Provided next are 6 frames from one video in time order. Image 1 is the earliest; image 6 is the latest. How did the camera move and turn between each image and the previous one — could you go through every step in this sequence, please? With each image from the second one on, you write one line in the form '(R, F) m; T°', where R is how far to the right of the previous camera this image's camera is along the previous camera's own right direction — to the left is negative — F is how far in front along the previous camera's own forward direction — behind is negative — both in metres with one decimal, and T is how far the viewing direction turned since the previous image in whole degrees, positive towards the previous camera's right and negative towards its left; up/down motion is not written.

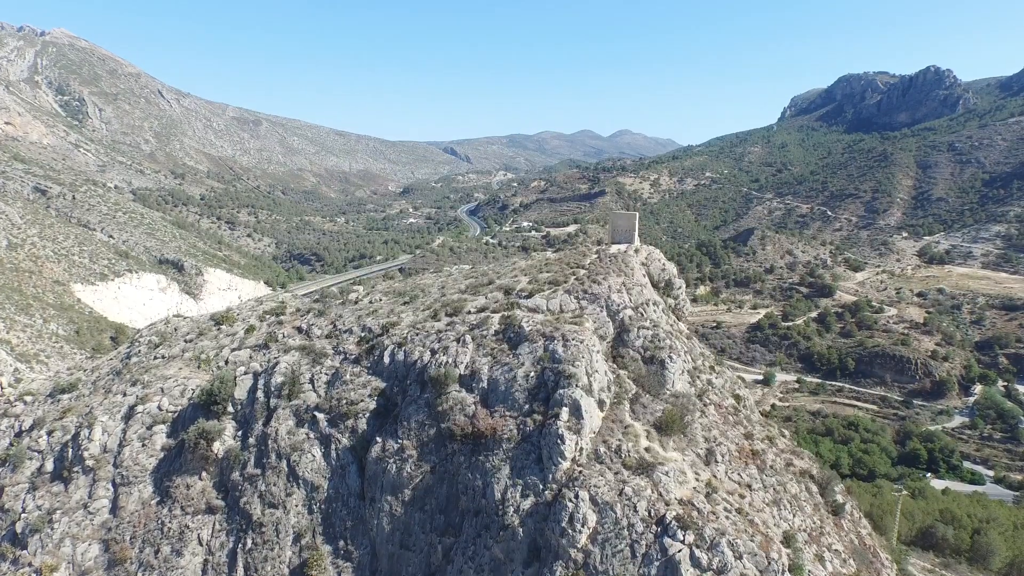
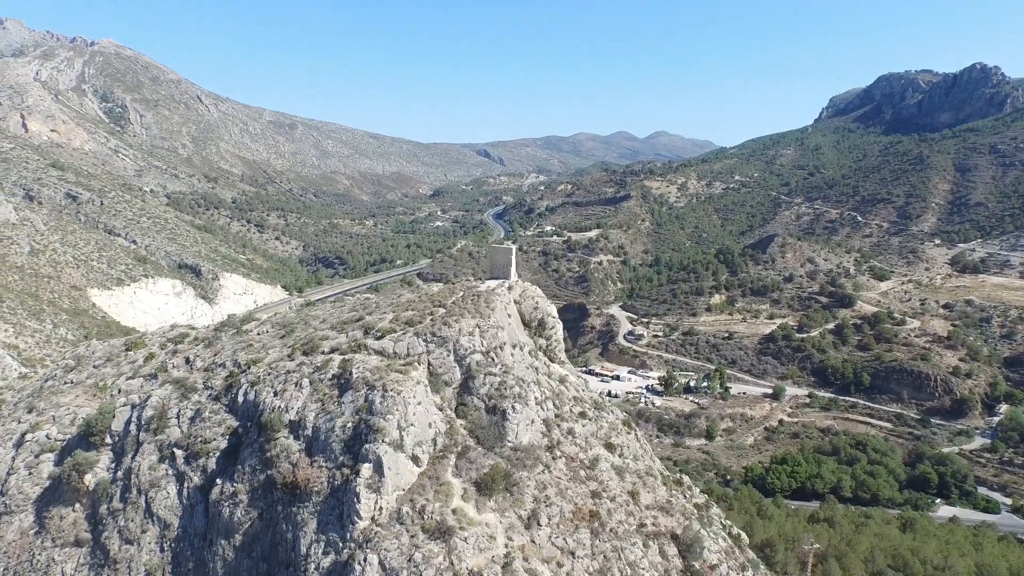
(+4.5, +0.5) m; -3°
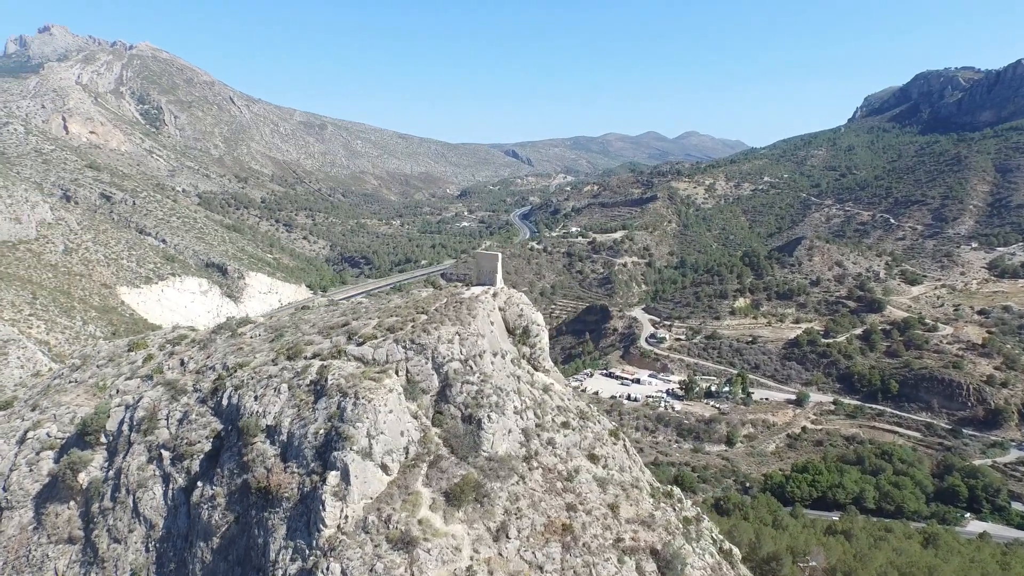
(+1.1, +0.2) m; -3°
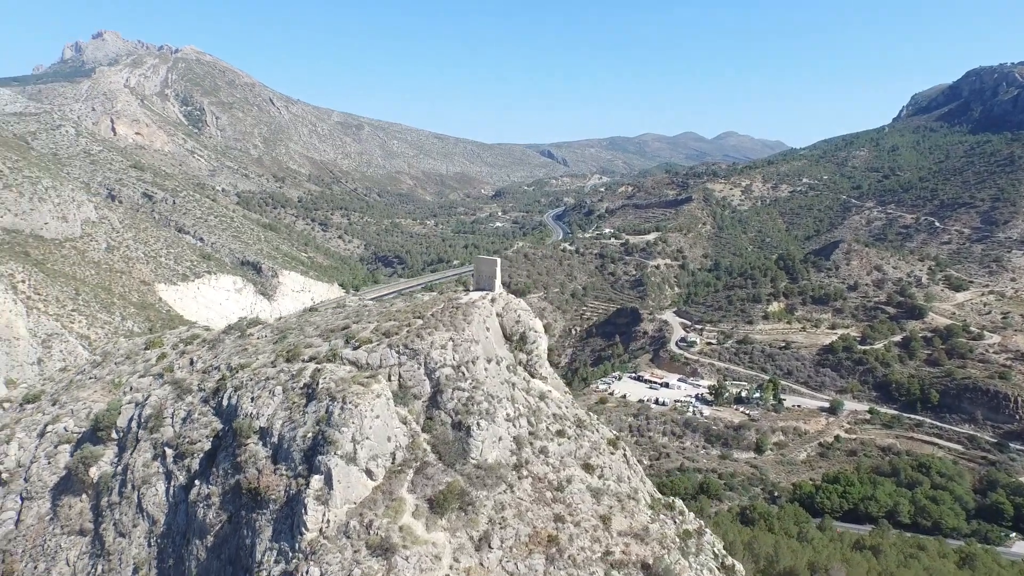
(+0.9, +0.2) m; -3°
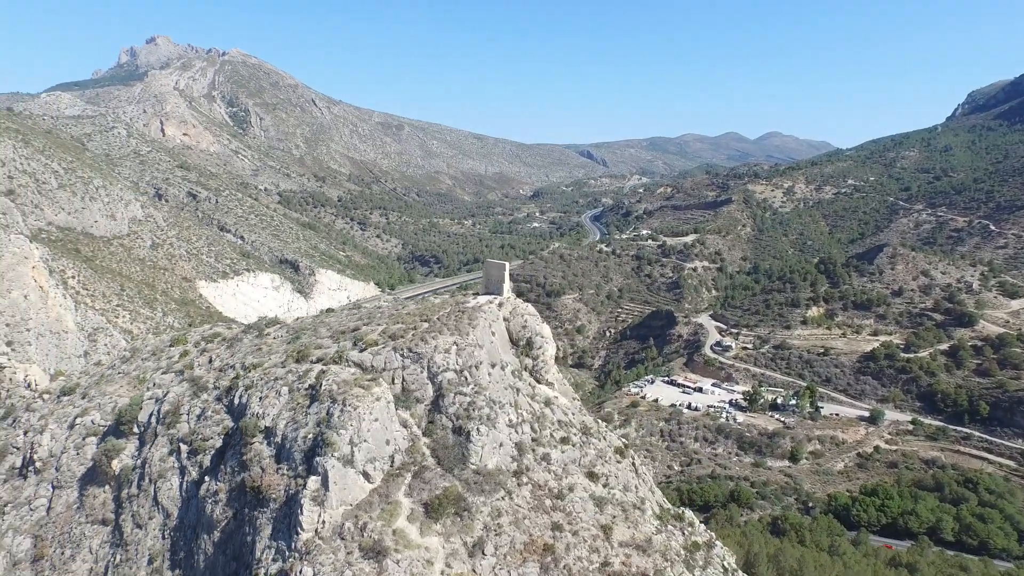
(+0.7, +0.2) m; -3°
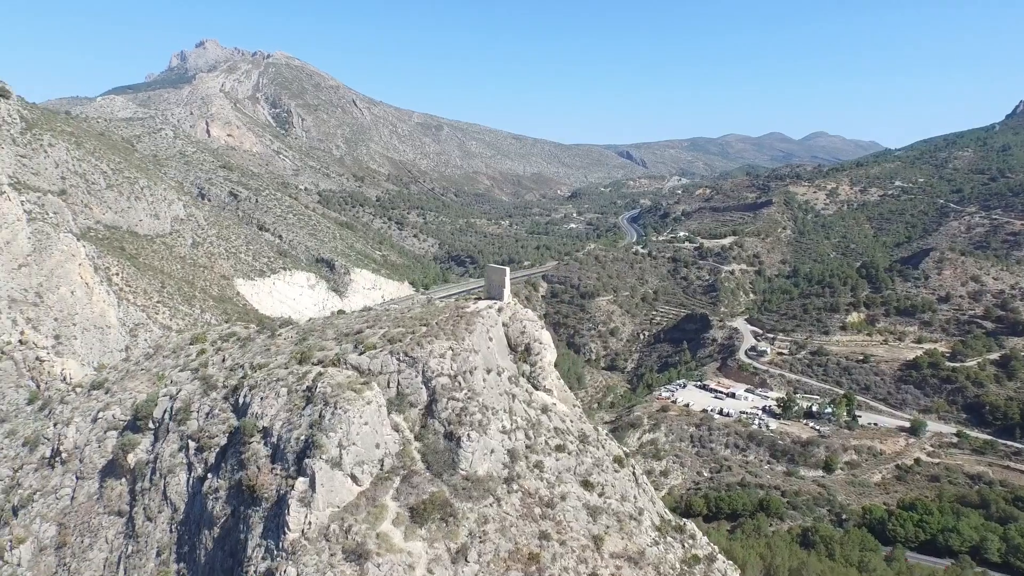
(+0.9, +0.1) m; -3°
